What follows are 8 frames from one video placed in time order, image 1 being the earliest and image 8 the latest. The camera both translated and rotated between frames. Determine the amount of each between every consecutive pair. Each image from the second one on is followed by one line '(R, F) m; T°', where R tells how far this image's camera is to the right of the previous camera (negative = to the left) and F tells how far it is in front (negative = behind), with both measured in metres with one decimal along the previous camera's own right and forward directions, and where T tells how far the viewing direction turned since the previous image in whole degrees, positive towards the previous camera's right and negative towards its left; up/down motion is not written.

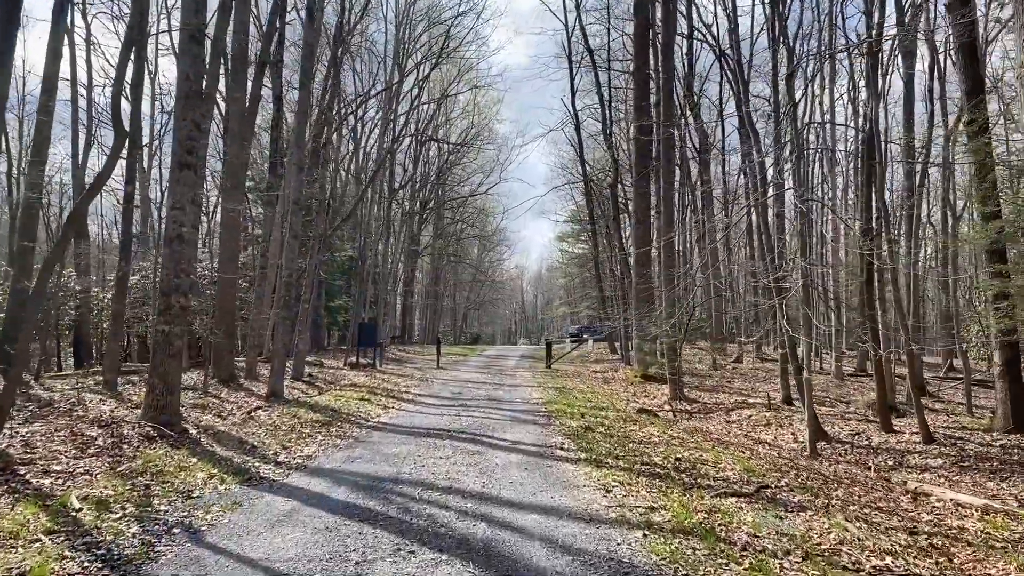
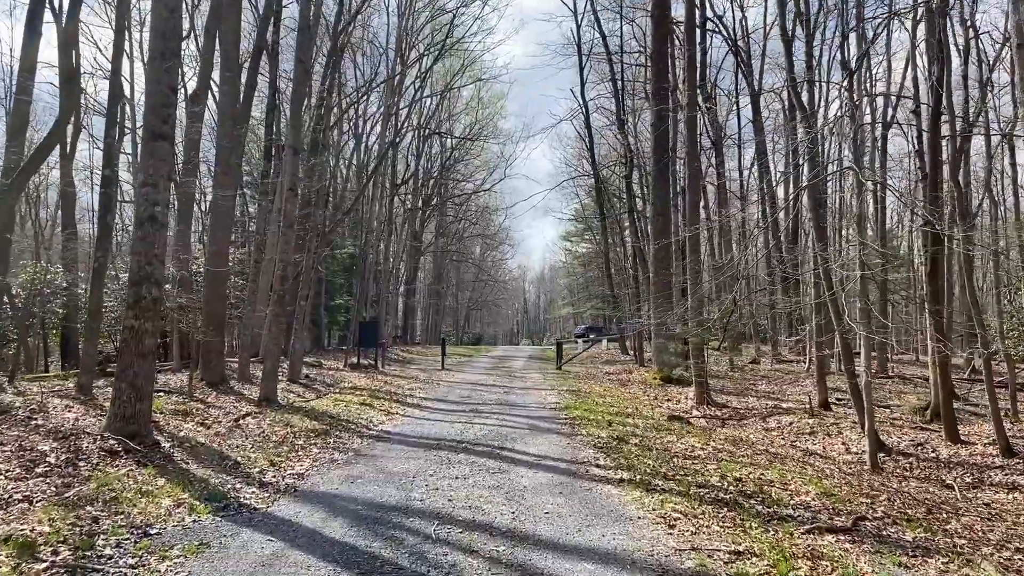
(-0.3, +1.0) m; 0°
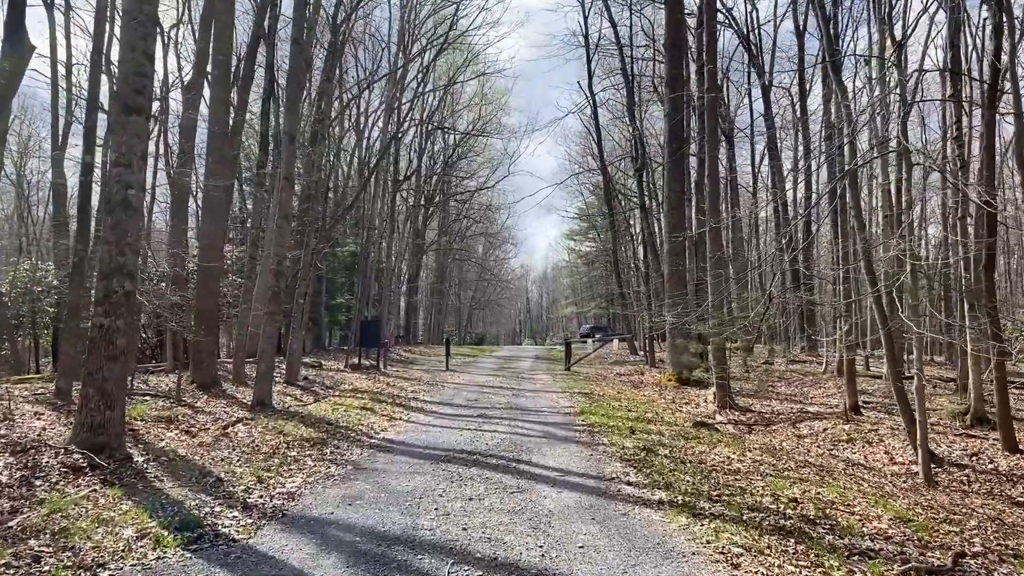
(-0.2, +0.7) m; 0°
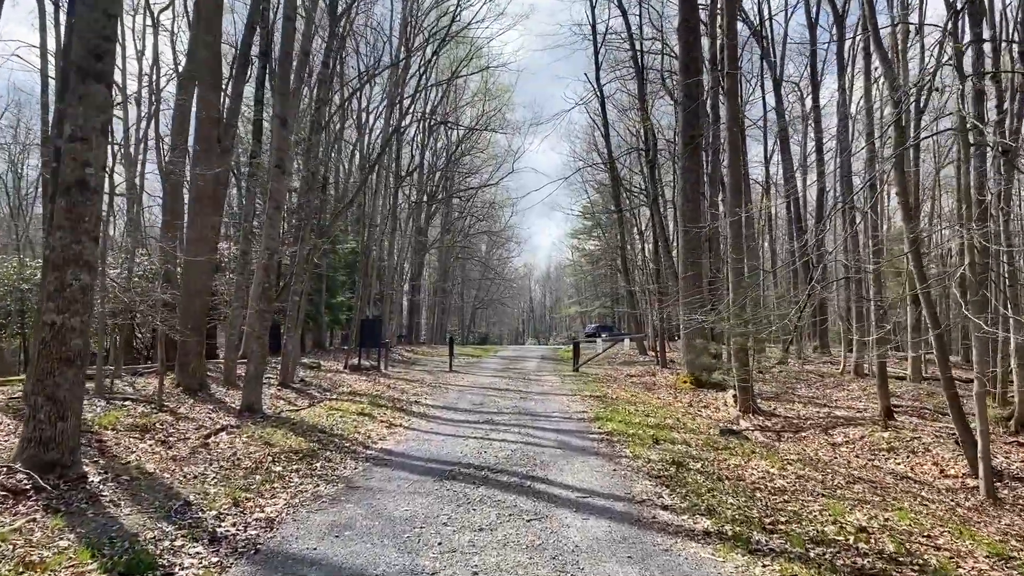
(-0.1, +0.7) m; 0°
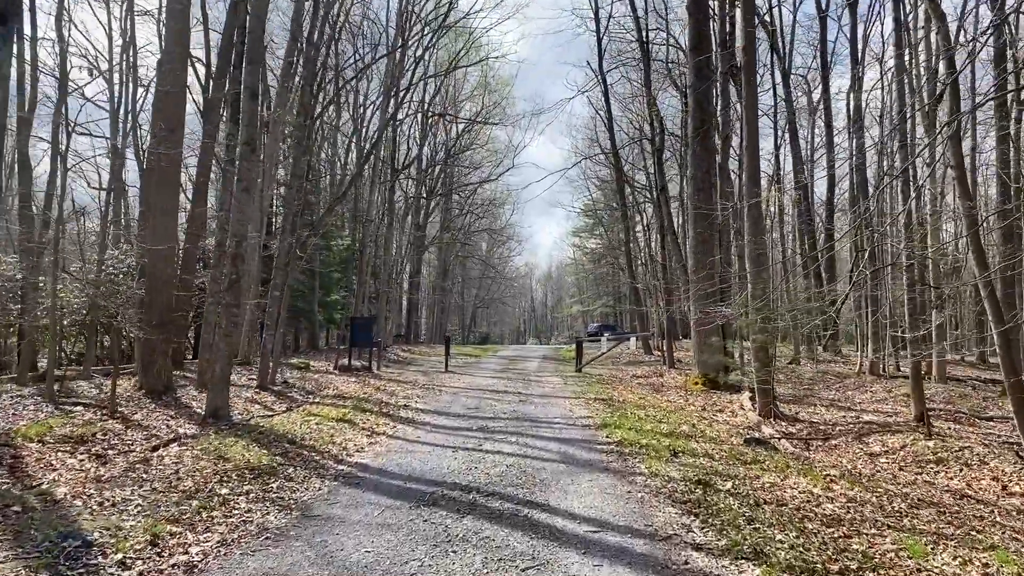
(+0.1, +0.9) m; 0°
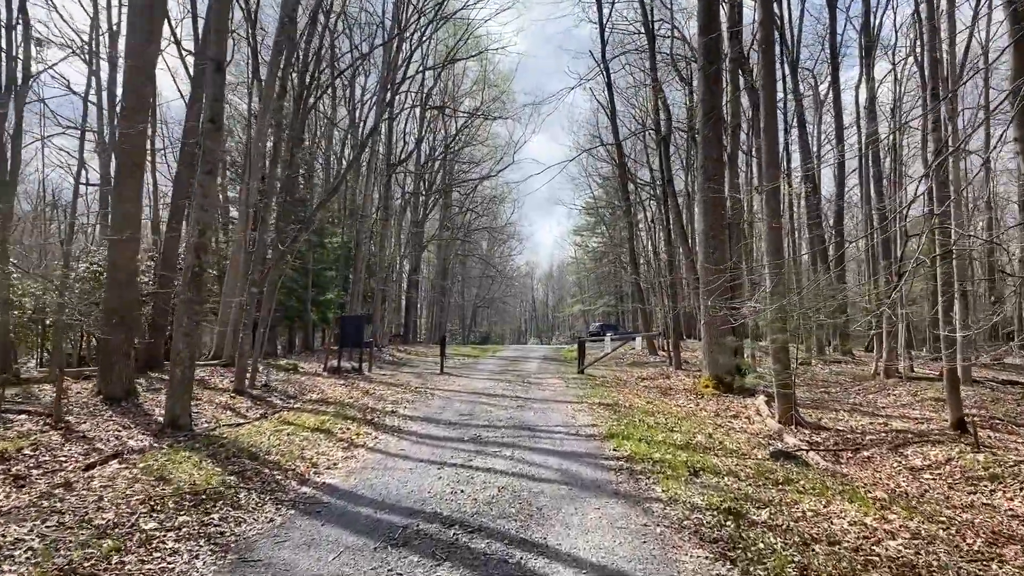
(+0.1, +0.8) m; 0°
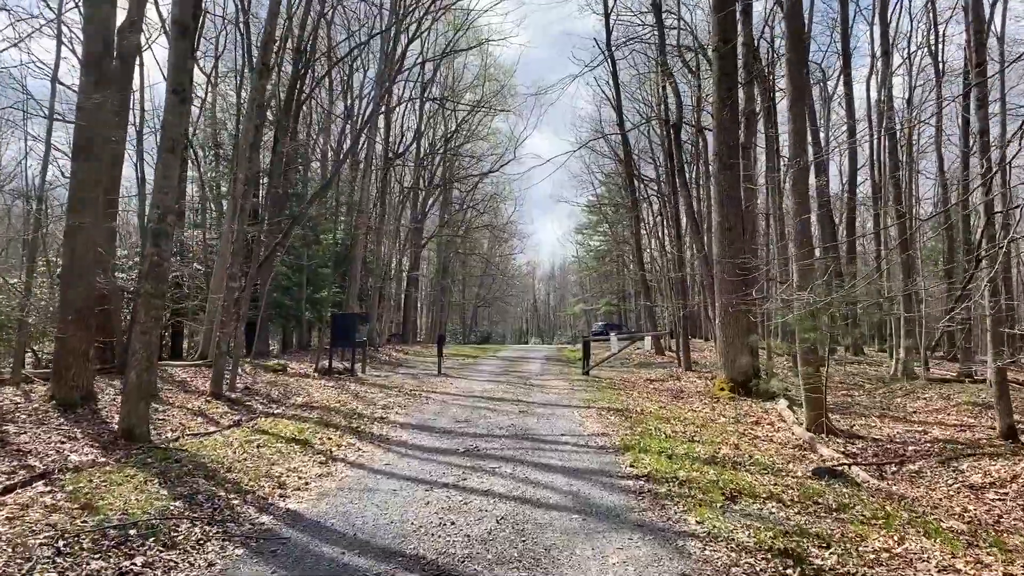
(0.0, +0.8) m; 0°
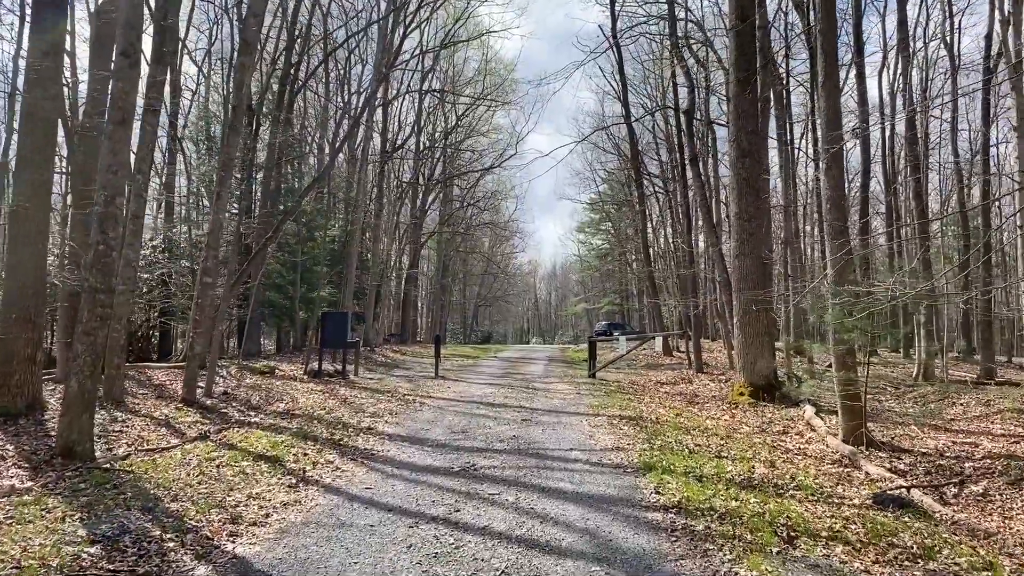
(0.0, +0.9) m; 0°
